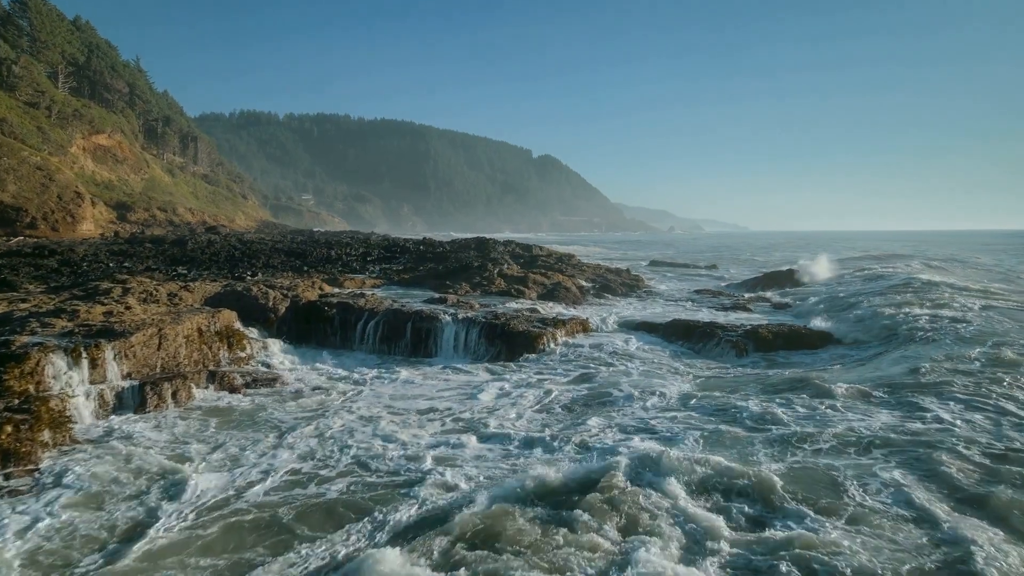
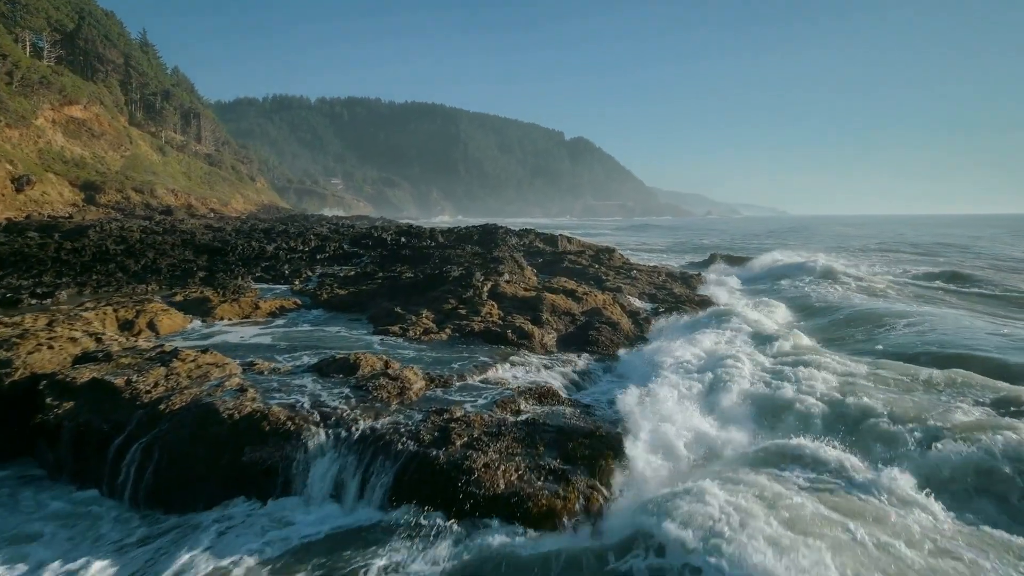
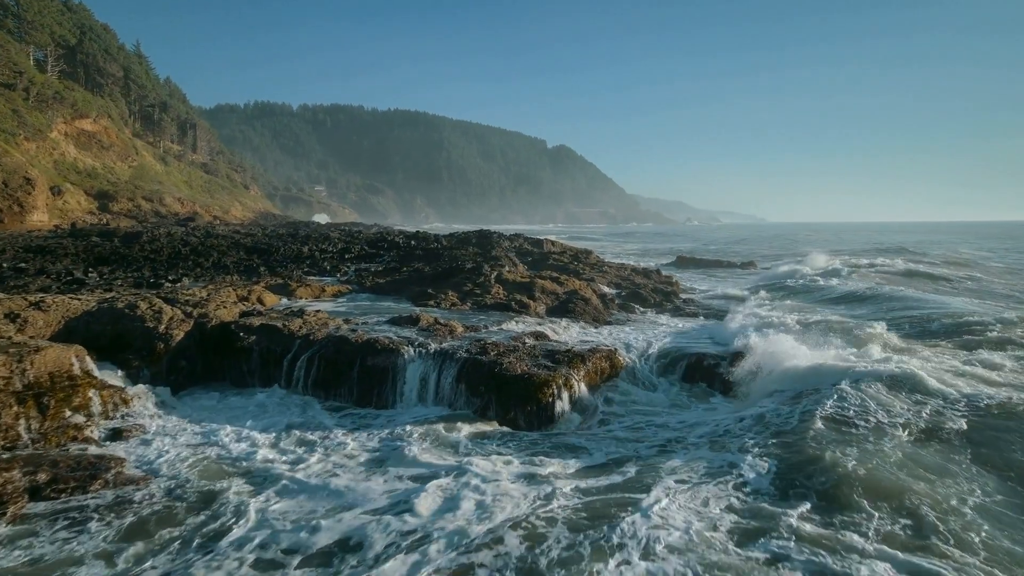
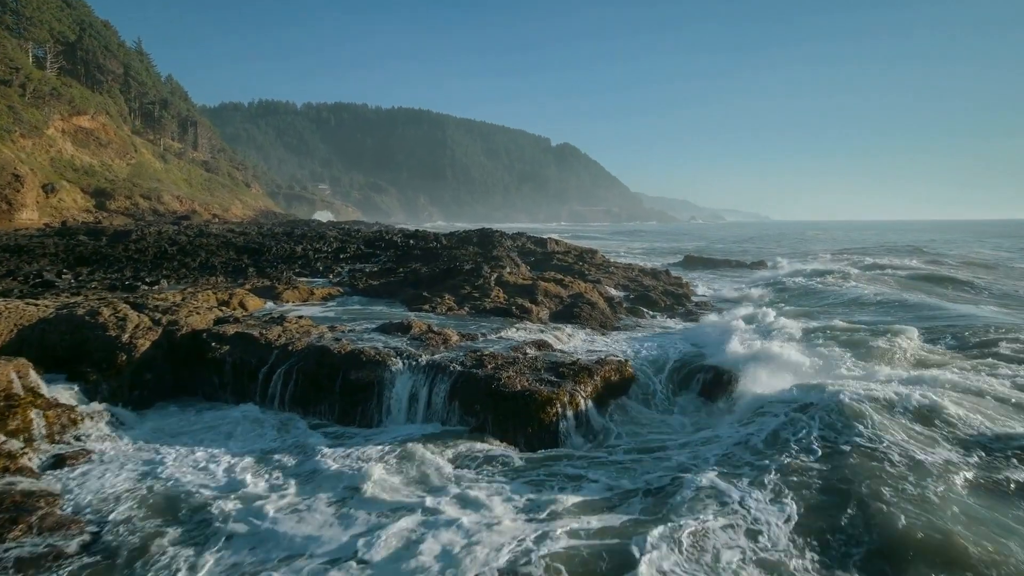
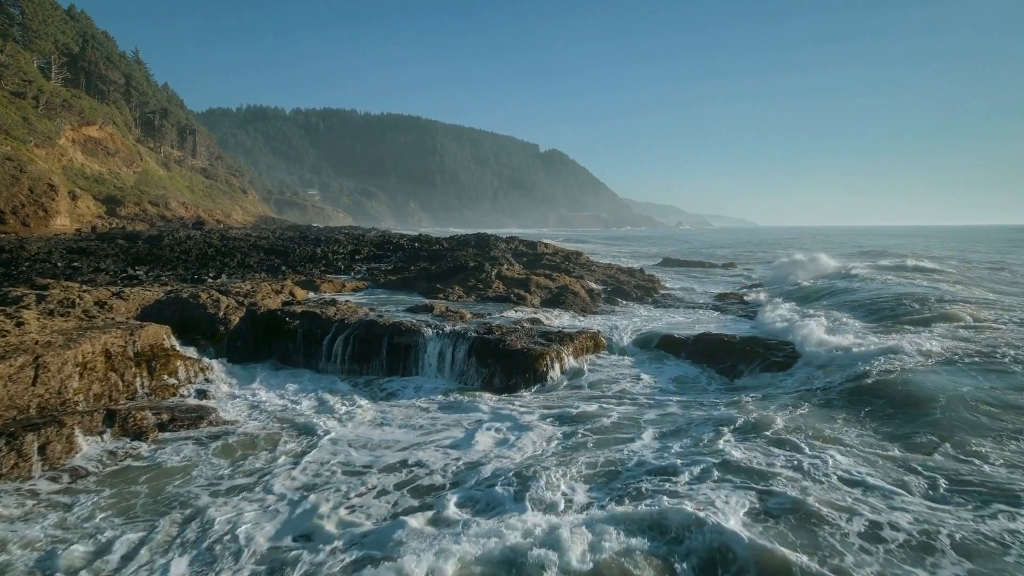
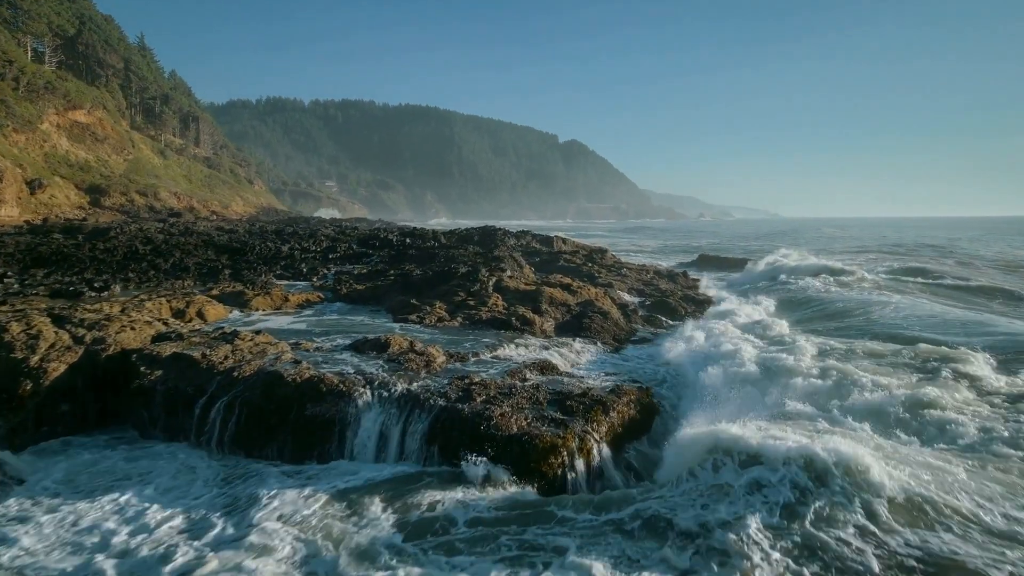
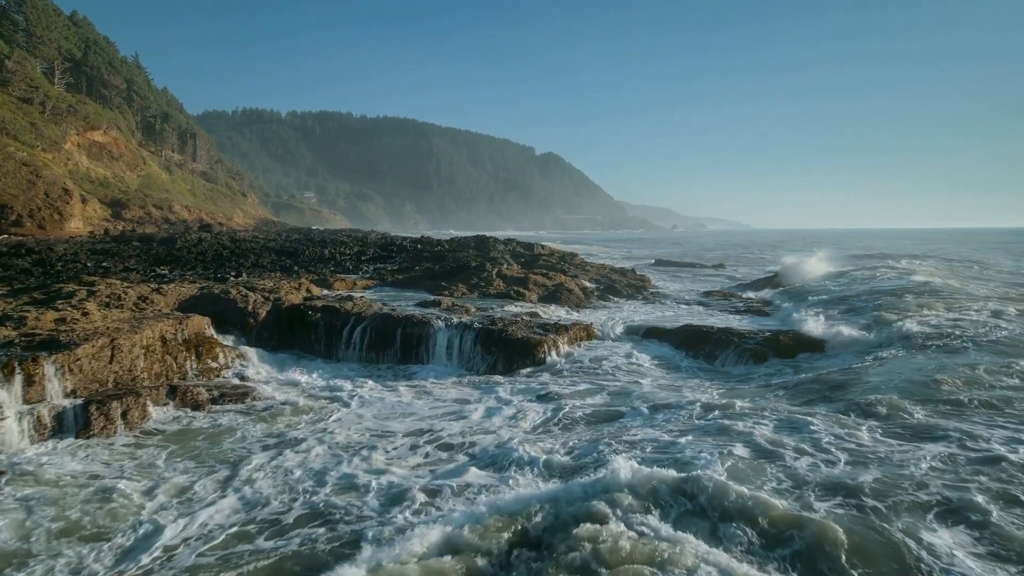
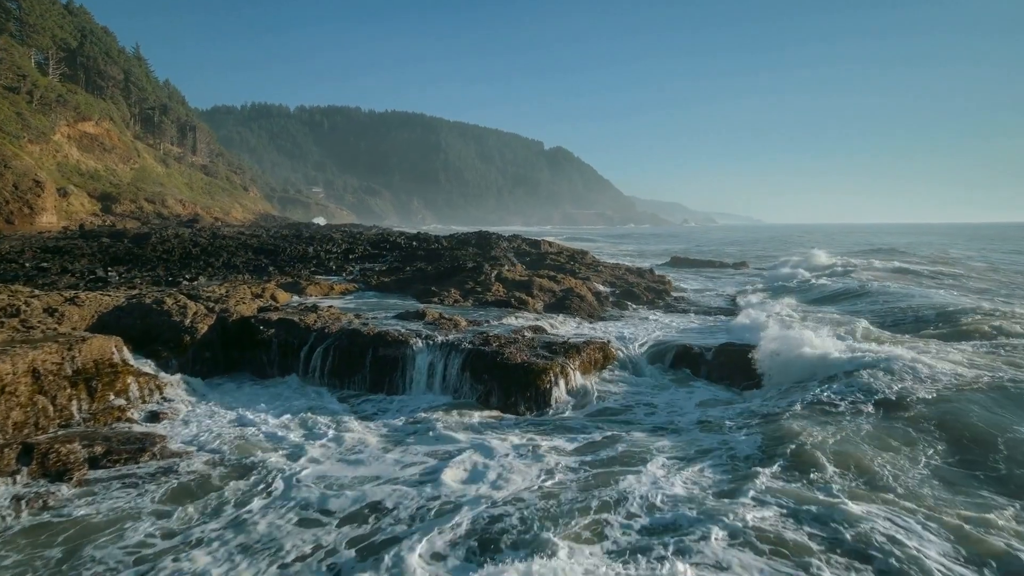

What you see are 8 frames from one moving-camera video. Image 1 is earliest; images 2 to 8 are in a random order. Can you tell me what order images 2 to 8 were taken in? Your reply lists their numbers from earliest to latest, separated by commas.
7, 5, 8, 3, 4, 6, 2
